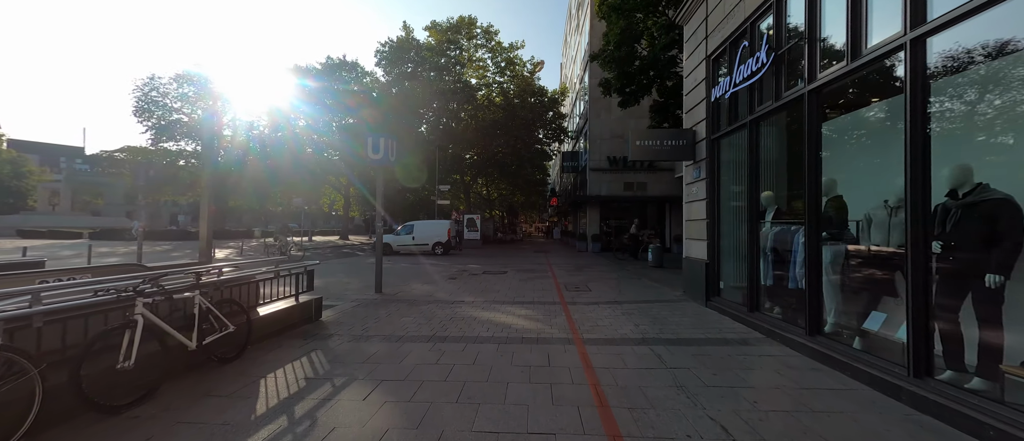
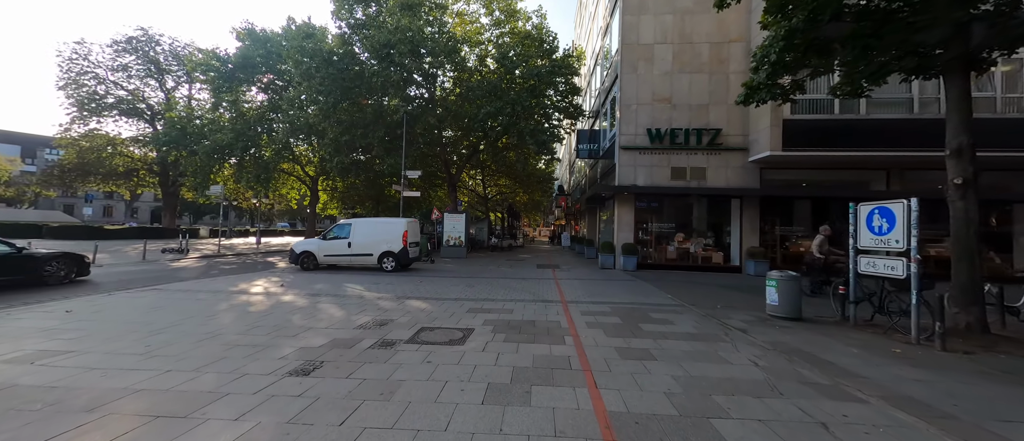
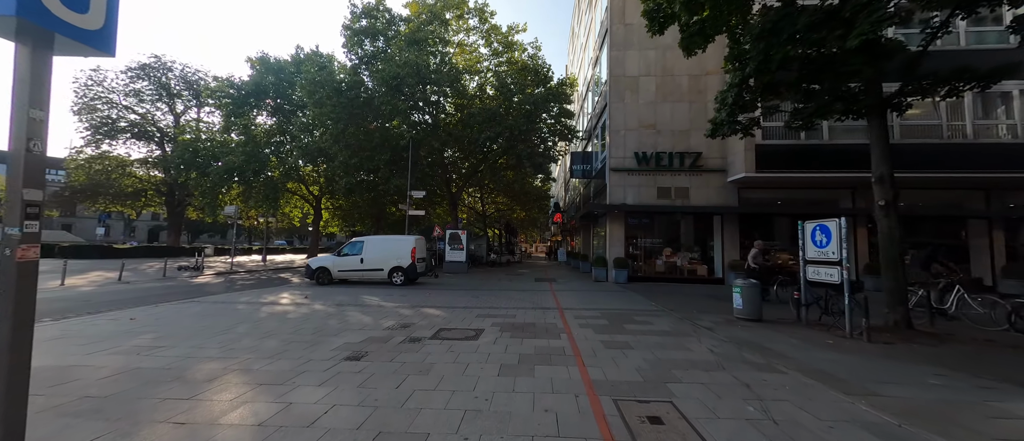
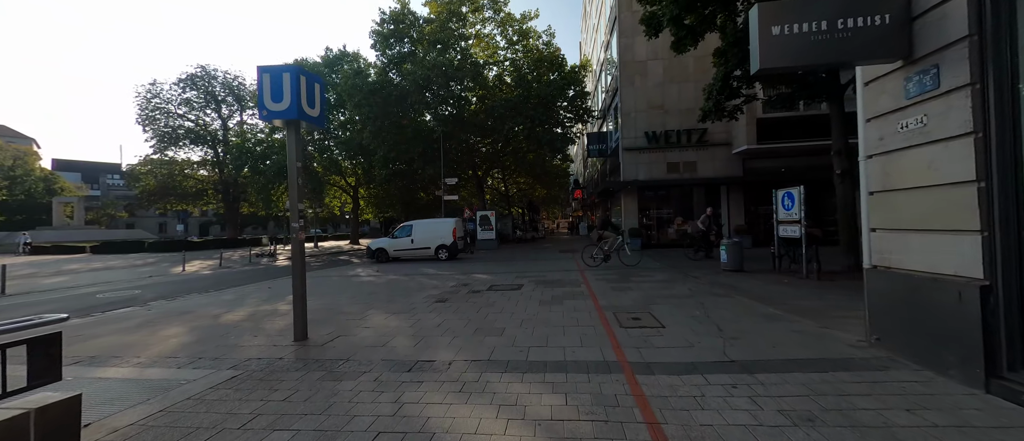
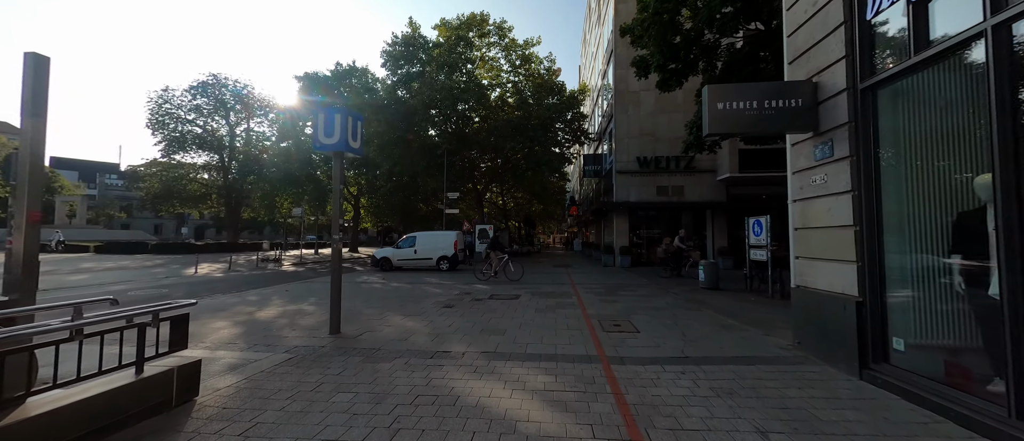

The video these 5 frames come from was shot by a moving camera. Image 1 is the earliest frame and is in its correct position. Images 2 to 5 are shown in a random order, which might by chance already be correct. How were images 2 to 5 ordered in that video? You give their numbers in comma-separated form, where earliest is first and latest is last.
5, 4, 3, 2
